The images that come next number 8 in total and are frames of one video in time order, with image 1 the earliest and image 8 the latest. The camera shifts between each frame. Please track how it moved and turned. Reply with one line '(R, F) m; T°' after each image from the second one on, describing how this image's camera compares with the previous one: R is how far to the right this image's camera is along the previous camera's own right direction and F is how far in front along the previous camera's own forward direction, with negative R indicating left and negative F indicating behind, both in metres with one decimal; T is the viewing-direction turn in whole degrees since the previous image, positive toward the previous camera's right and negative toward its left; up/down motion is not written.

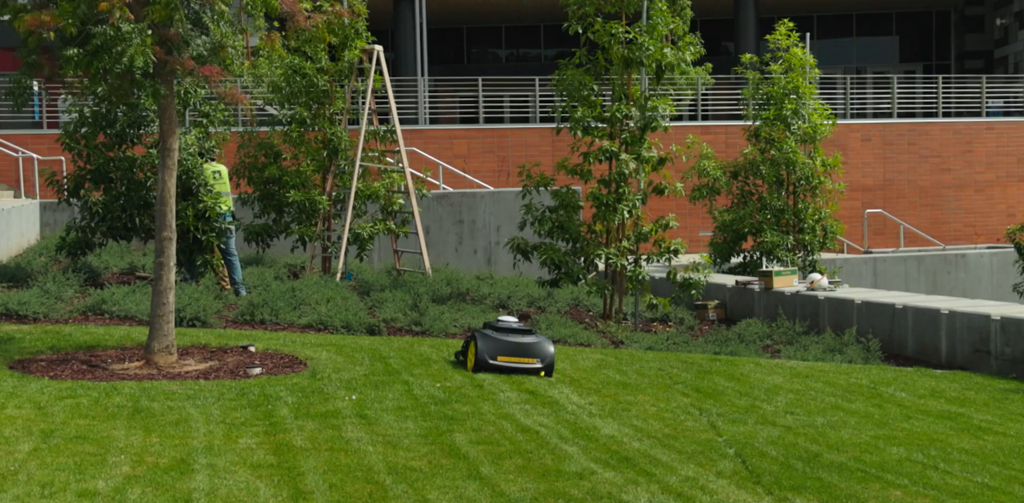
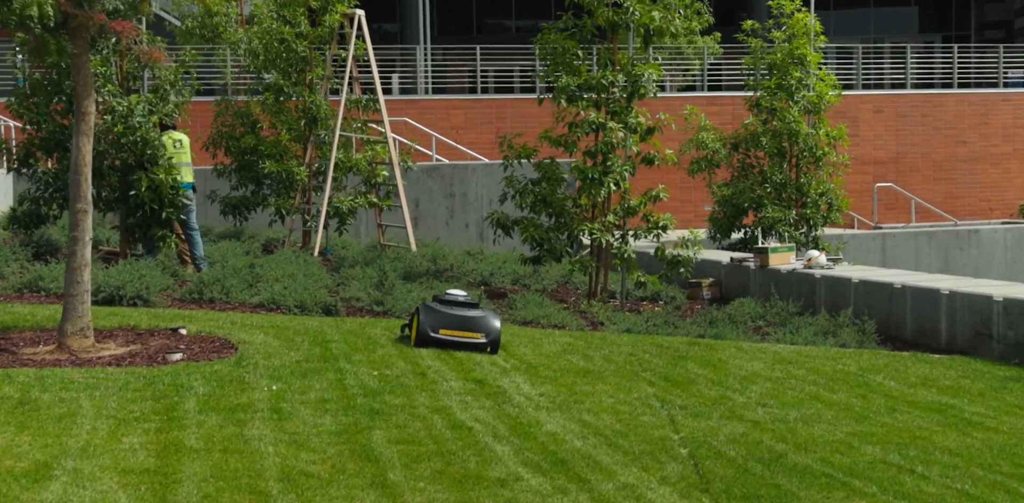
(+0.4, +0.7) m; -1°
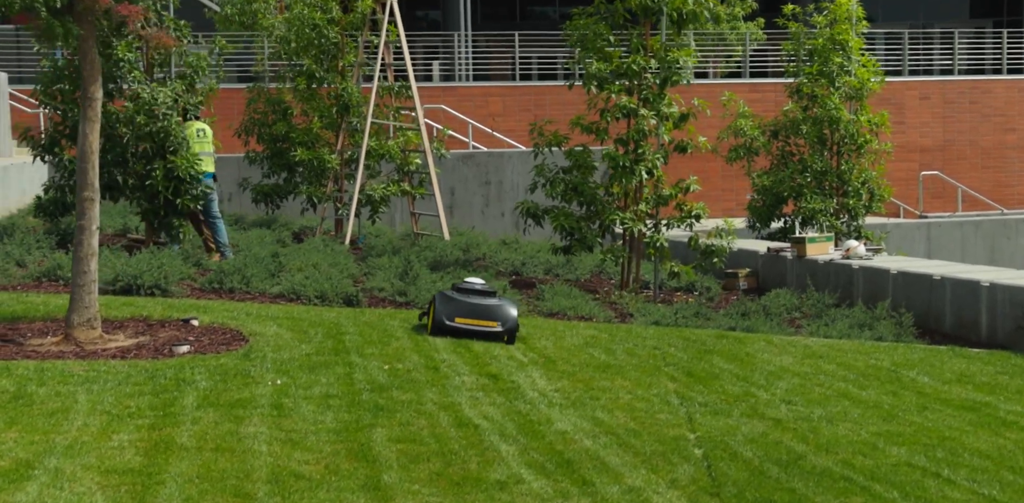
(+0.2, +0.2) m; -2°
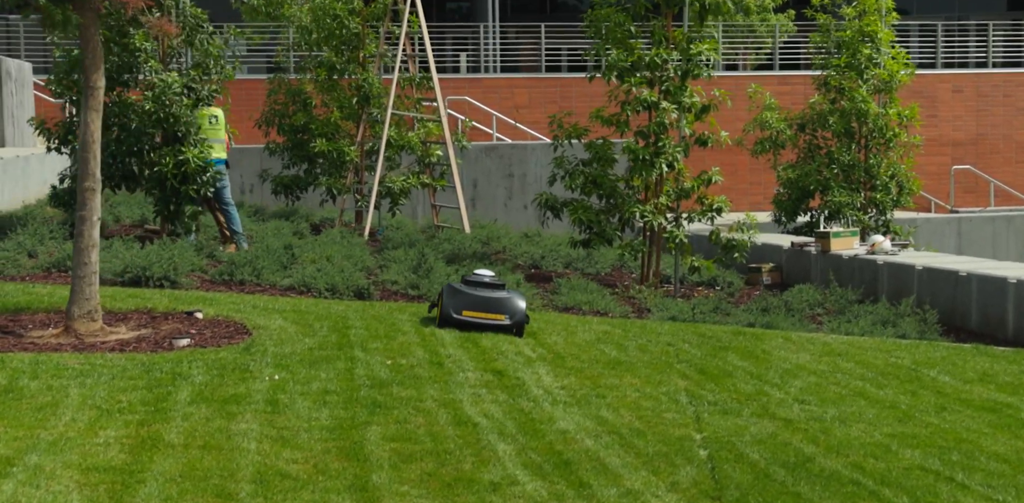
(+0.1, +0.2) m; -1°
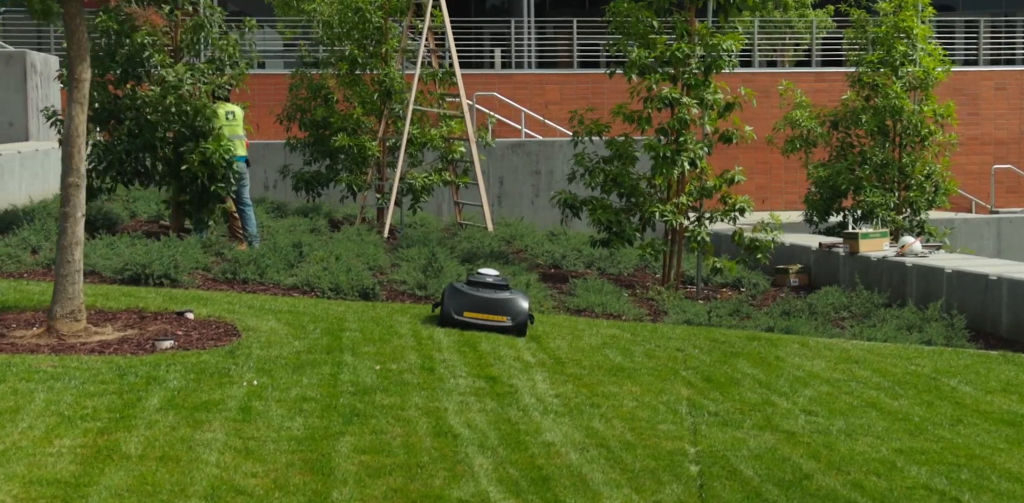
(+0.3, +0.3) m; -2°
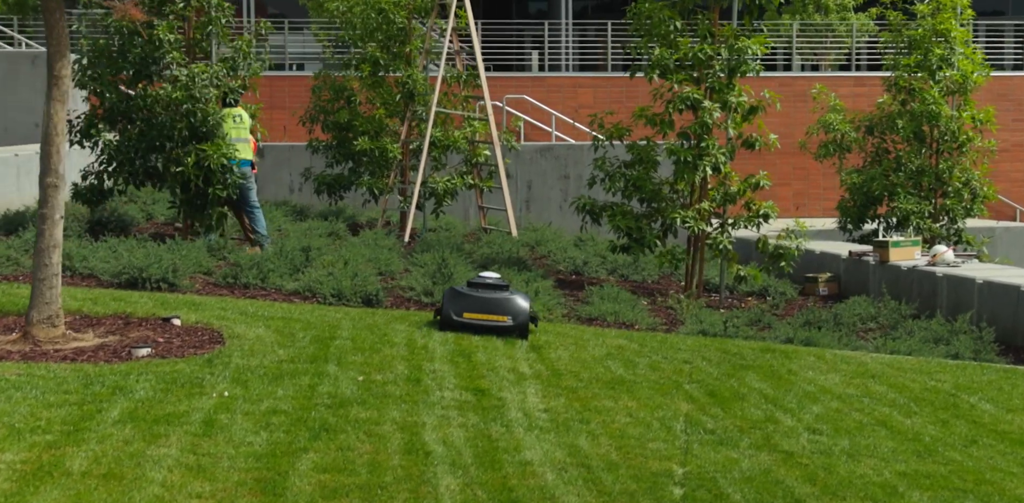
(+0.3, +0.3) m; -2°
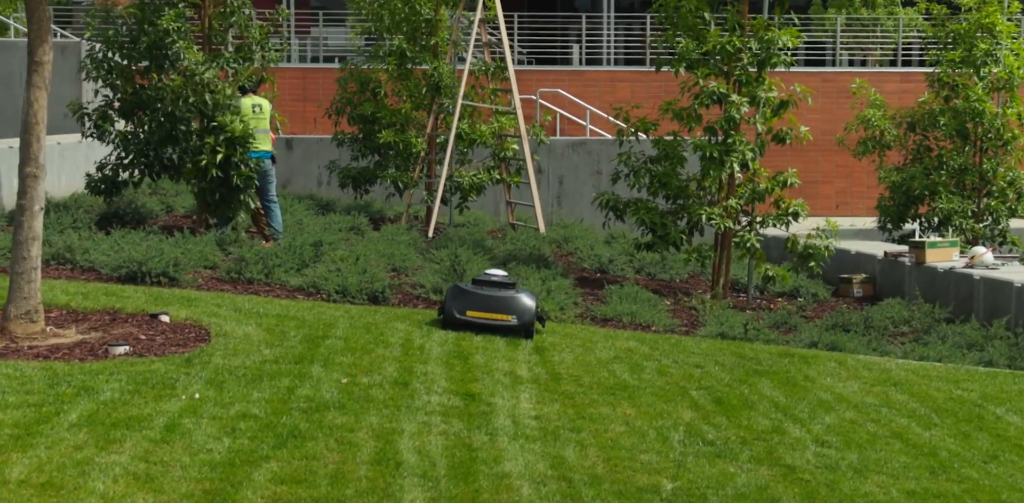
(+0.3, +0.3) m; -2°
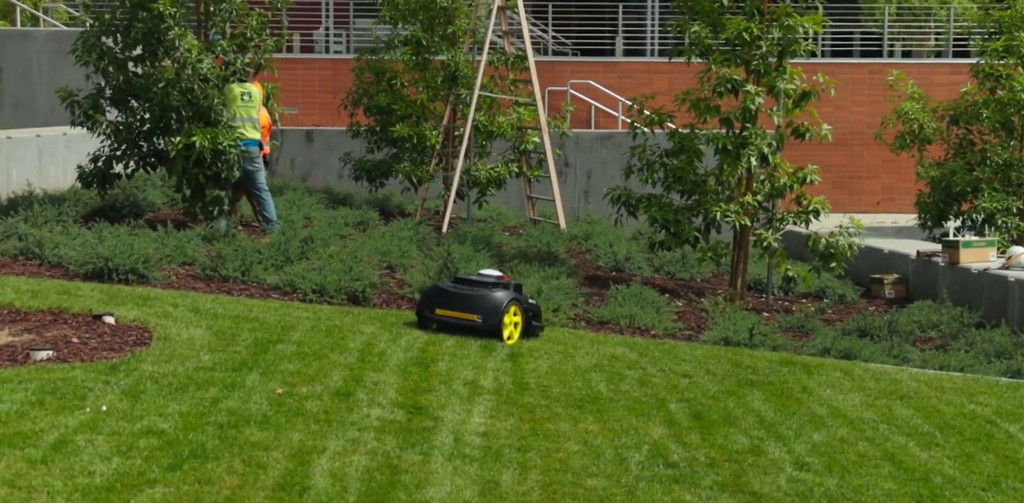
(+0.5, +0.6) m; -3°
